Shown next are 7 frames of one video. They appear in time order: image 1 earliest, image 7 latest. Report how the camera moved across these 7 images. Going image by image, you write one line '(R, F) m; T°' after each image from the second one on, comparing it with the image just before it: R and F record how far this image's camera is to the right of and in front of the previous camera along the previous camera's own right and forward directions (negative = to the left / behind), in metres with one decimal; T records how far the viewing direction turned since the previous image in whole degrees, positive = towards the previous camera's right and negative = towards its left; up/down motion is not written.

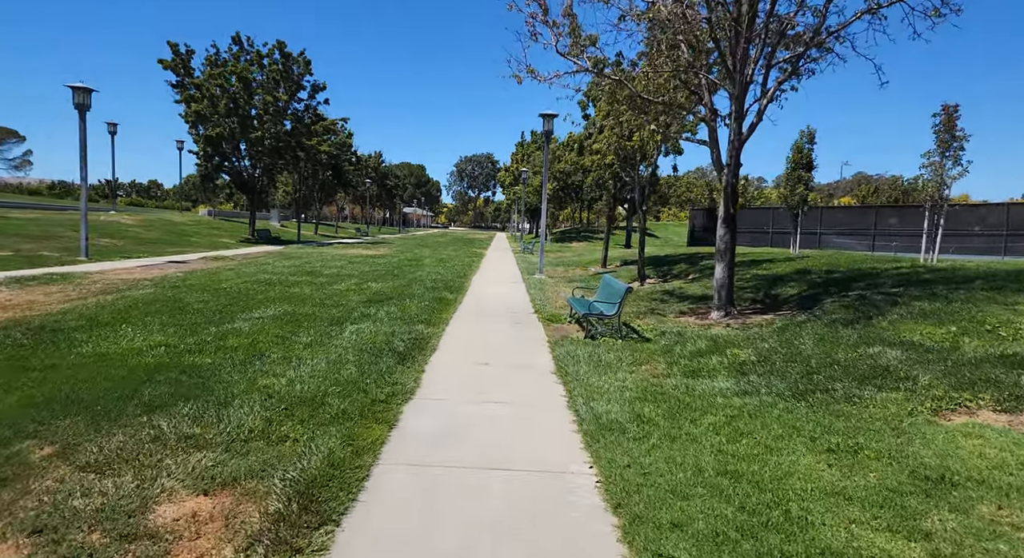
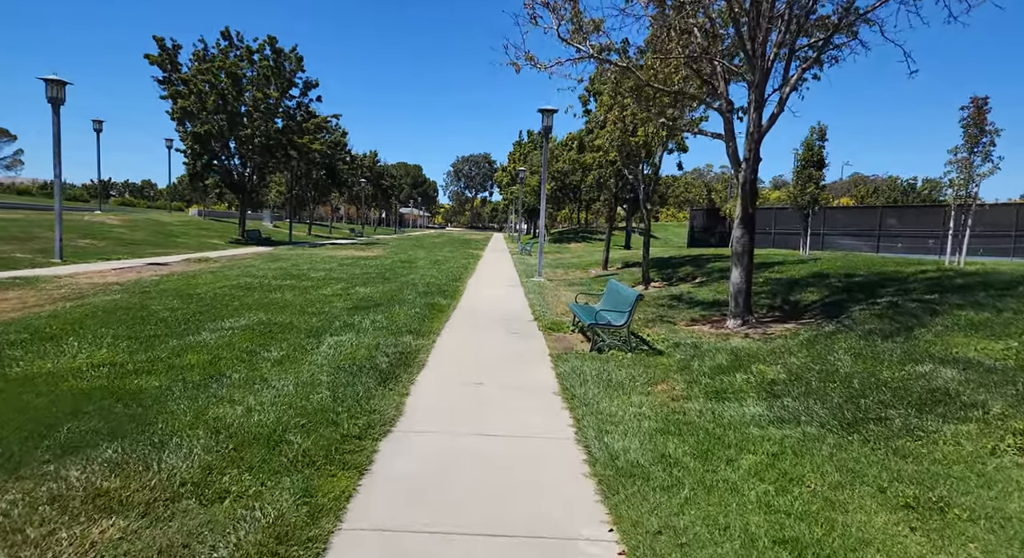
(0.0, +0.9) m; 0°
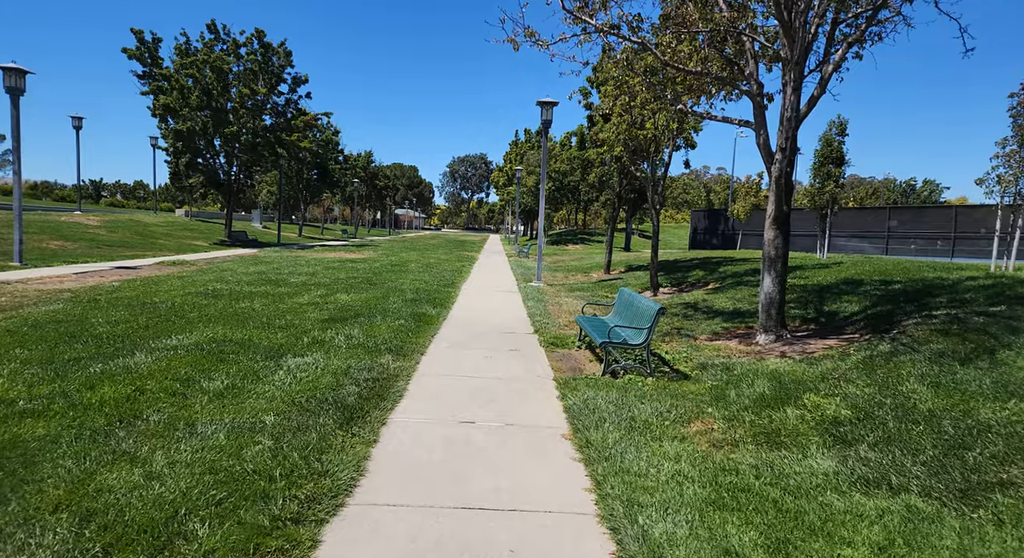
(0.0, +1.3) m; 0°
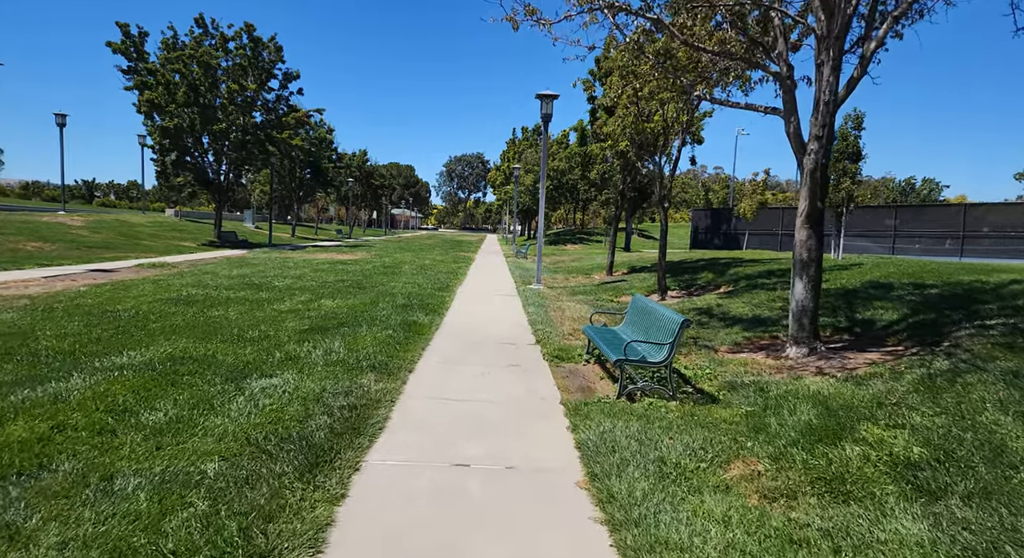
(0.0, +0.9) m; 0°
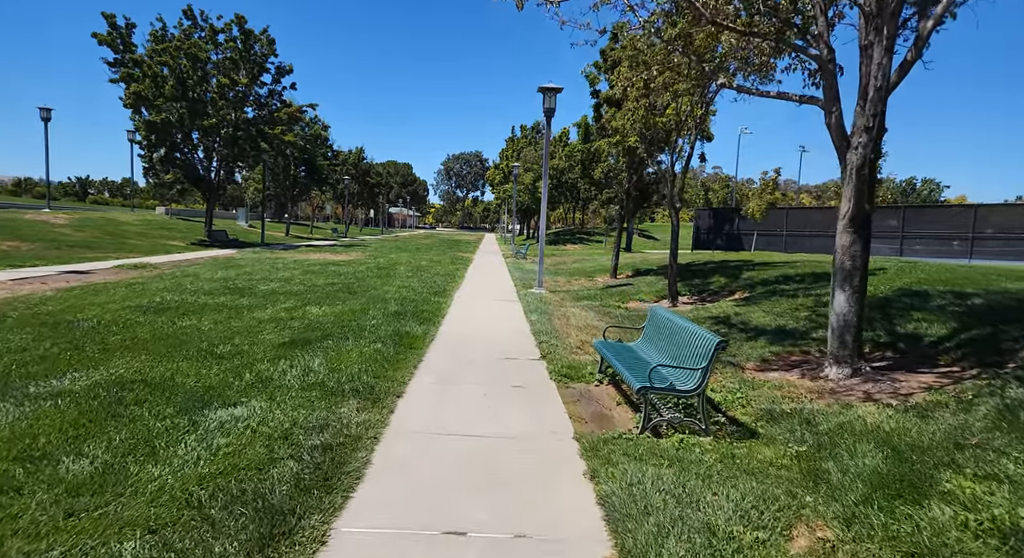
(-0.1, +0.9) m; 0°
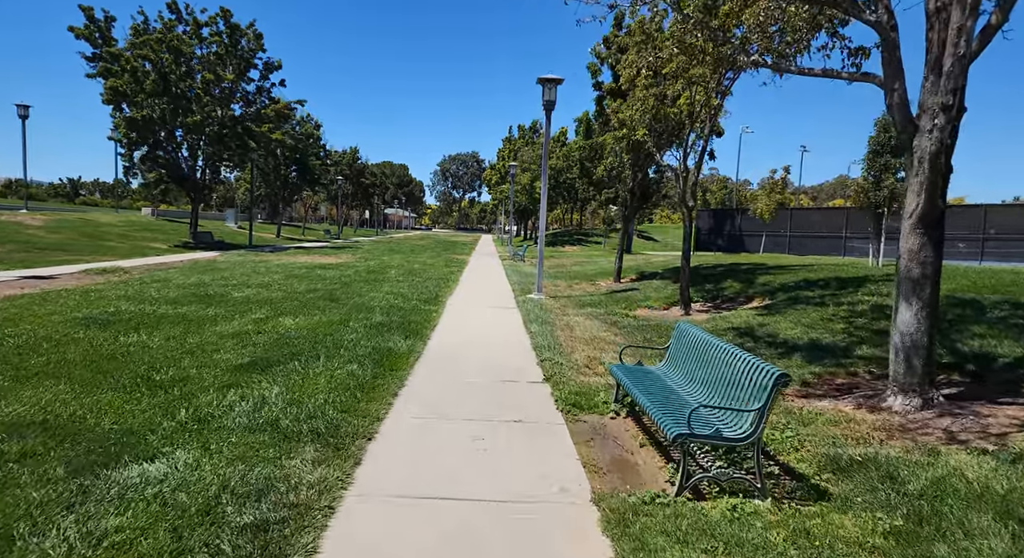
(0.0, +1.1) m; 0°
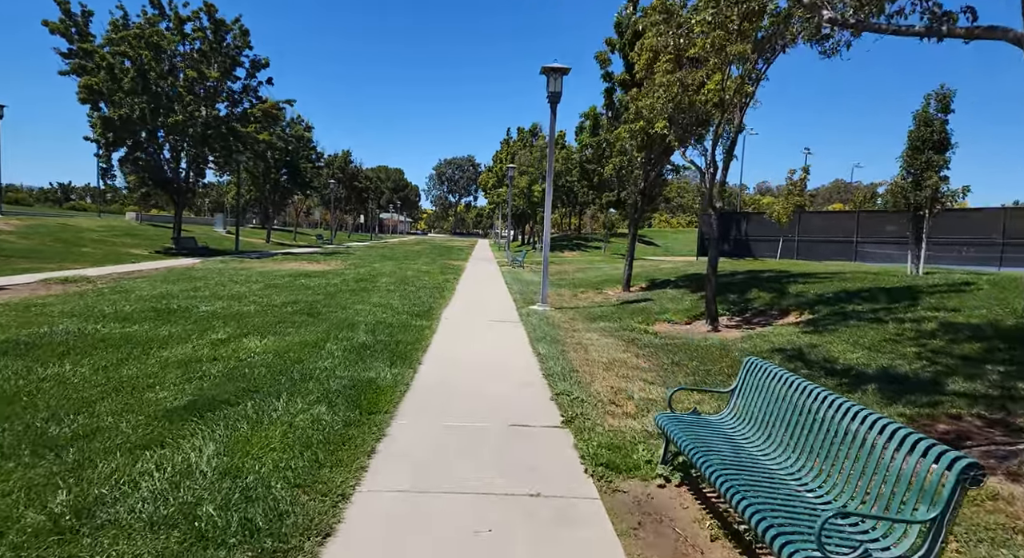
(-0.1, +1.4) m; 0°
